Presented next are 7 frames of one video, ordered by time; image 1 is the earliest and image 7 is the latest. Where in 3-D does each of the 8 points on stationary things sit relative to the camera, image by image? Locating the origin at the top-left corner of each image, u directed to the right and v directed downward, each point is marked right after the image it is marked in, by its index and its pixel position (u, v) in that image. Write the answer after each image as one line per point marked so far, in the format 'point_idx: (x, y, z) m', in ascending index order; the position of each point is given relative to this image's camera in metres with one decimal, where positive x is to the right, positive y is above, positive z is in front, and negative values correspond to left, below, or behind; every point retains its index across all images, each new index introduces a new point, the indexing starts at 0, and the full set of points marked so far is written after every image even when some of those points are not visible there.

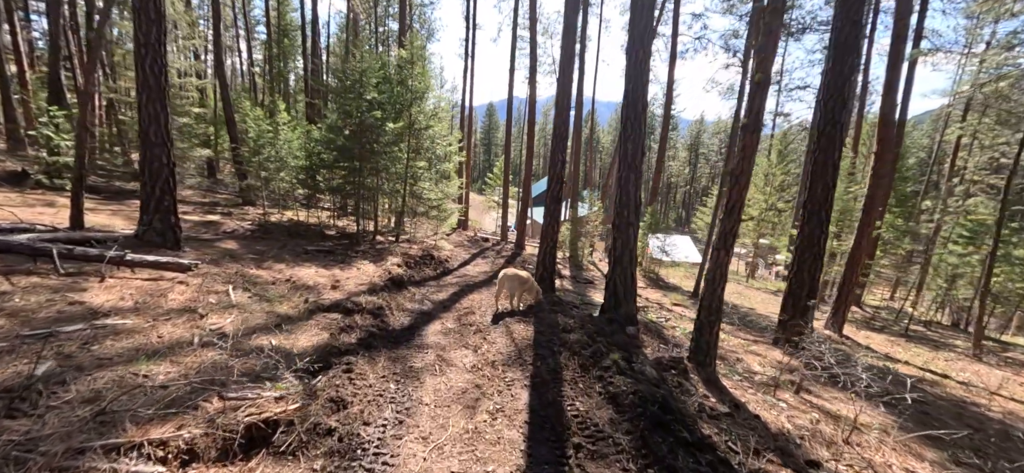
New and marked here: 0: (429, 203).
0: (-2.8, +1.1, +14.1) m
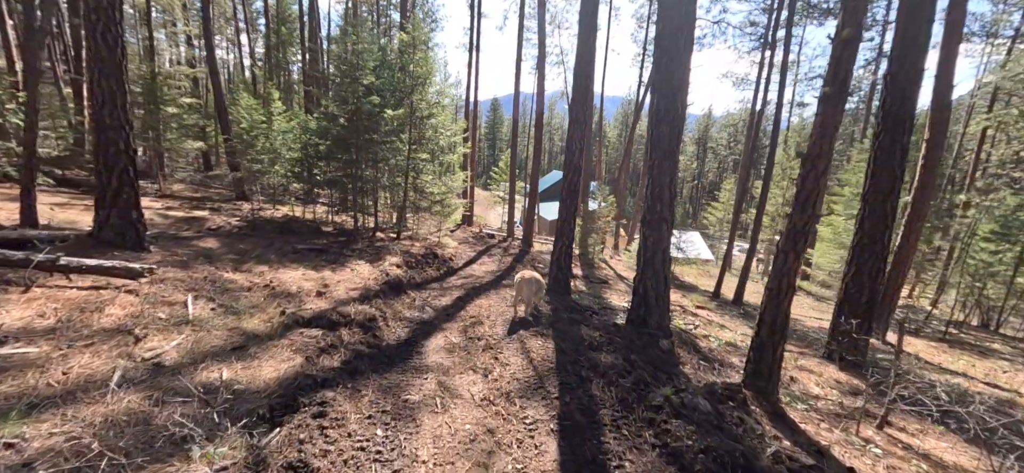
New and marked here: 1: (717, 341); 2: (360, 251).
0: (-2.5, +1.2, +13.2) m
1: (+3.5, -1.8, +7.1) m
2: (-3.4, -0.3, +9.6) m
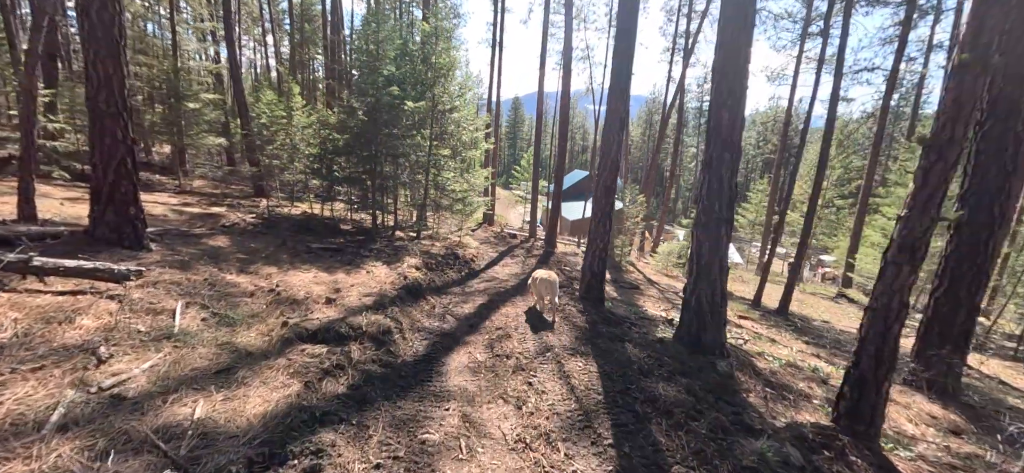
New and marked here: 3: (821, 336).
0: (-1.8, +1.2, +12.6) m
1: (+3.9, -1.8, +6.2) m
2: (-2.9, -0.3, +9.0) m
3: (+7.0, -2.3, +9.6) m
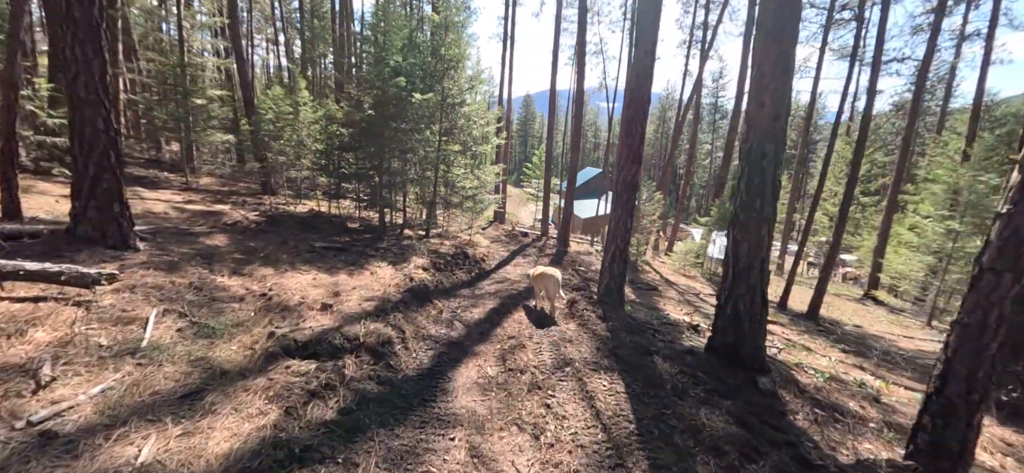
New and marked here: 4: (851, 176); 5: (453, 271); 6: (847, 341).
0: (-1.4, +1.2, +12.2) m
1: (+4.1, -1.8, +5.6) m
2: (-2.6, -0.3, +8.6) m
3: (+7.3, -2.2, +8.9) m
4: (+8.3, +1.5, +10.4) m
5: (-1.2, -0.7, +8.3) m
6: (+7.2, -2.2, +9.1) m
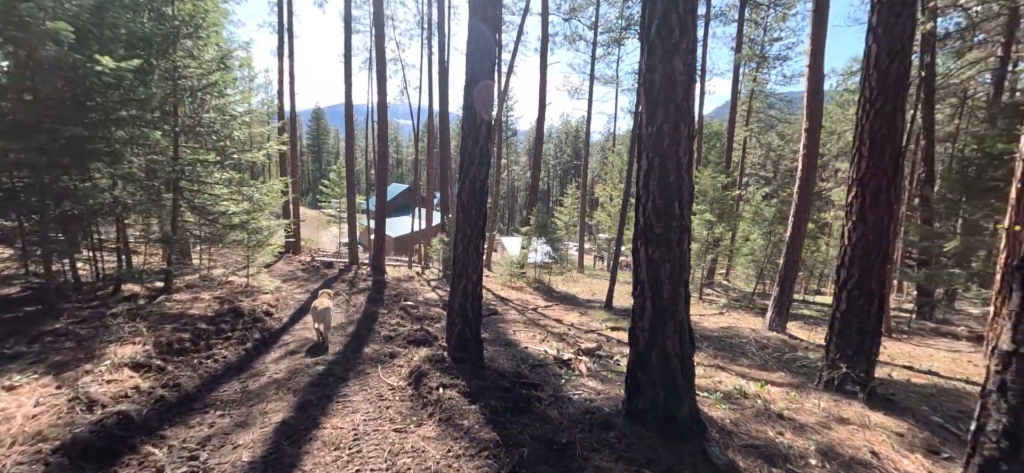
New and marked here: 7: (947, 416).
0: (-5.7, +0.3, +8.4) m
1: (+2.3, -1.9, +4.9) m
2: (-5.1, -1.1, +4.7) m
3: (+3.8, -2.2, +9.2) m
4: (+3.8, +1.5, +11.0) m
5: (-3.6, -1.4, +5.0) m
6: (+3.7, -2.2, +9.3) m
7: (+5.6, -2.3, +5.4) m
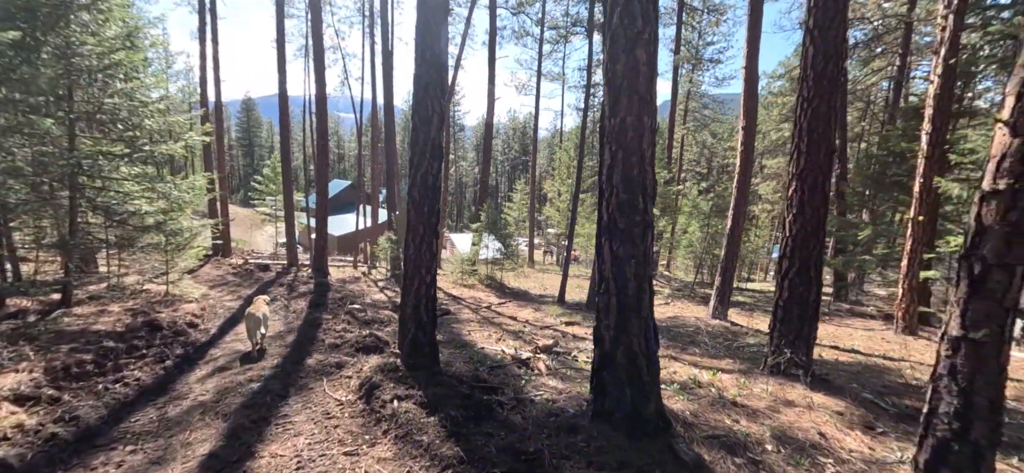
0: (-6.6, +0.3, +7.5) m
1: (+1.9, -1.8, +4.9) m
2: (-5.5, -1.2, +3.8) m
3: (+2.9, -2.1, +9.4) m
4: (+2.5, +1.7, +11.2) m
5: (-4.1, -1.4, +4.4) m
6: (+2.7, -2.1, +9.4) m
7: (+5.0, -2.1, +5.9) m
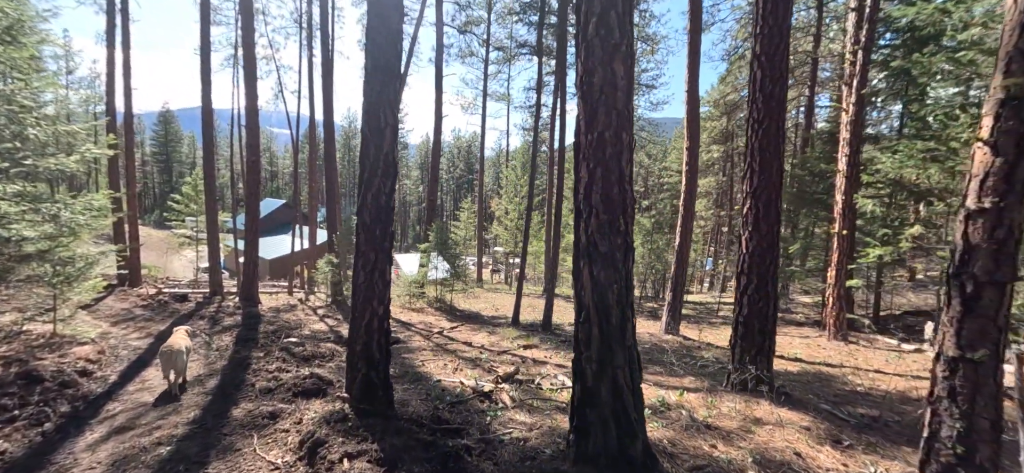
0: (-7.2, -0.2, +6.2) m
1: (+1.5, -2.0, +4.7) m
2: (-5.7, -1.5, +2.7) m
3: (+1.9, -2.5, +9.2) m
4: (+1.3, +1.2, +11.1) m
5: (-4.3, -1.7, +3.4) m
6: (+1.8, -2.5, +9.3) m
7: (+4.5, -2.4, +6.0) m
